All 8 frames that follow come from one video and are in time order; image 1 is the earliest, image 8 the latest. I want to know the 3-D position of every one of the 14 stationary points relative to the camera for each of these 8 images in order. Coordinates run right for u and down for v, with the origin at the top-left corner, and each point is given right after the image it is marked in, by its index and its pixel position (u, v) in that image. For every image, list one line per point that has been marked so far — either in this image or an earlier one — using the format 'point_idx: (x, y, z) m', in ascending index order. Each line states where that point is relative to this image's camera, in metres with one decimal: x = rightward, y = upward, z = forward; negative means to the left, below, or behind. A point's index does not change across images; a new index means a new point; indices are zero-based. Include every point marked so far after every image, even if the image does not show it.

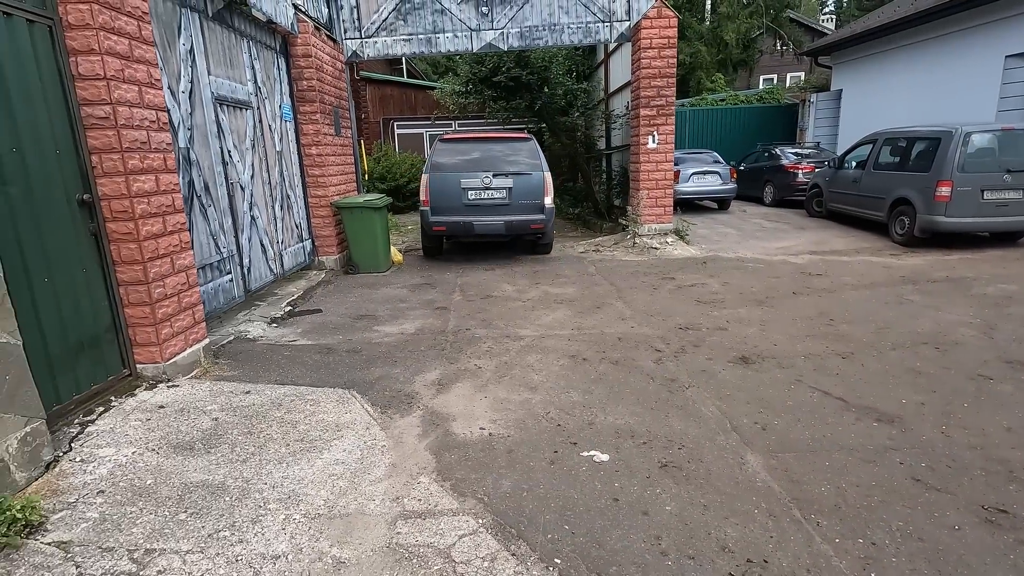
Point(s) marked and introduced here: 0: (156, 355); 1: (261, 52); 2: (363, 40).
0: (-2.6, -0.5, +3.9) m
1: (-3.2, +3.0, +6.8) m
2: (-2.6, +4.3, +9.1) m
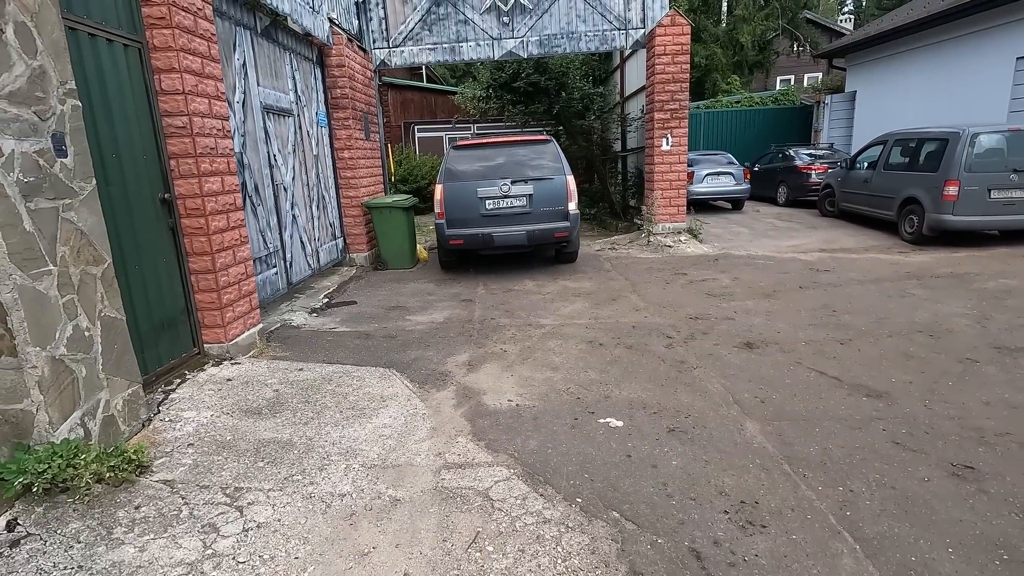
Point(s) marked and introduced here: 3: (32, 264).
0: (-2.4, -0.4, +4.4) m
1: (-2.9, +3.1, +7.3) m
2: (-2.2, +4.3, +9.7) m
3: (-2.4, +0.1, +2.7) m
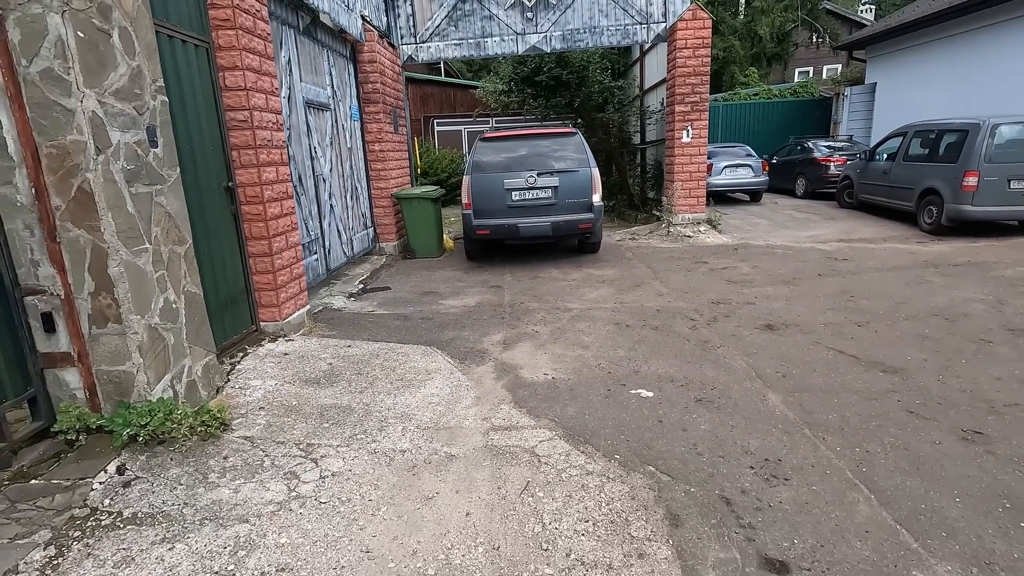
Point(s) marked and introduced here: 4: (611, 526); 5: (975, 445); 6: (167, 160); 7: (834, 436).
0: (-2.1, -0.2, +4.8) m
1: (-2.5, +3.3, +7.6) m
2: (-1.8, +4.5, +10.0) m
3: (-2.1, +0.3, +3.0) m
4: (+0.5, -1.1, +2.5) m
5: (+2.7, -0.9, +3.1) m
6: (-2.2, +0.8, +3.3) m
7: (+2.0, -0.9, +3.3) m
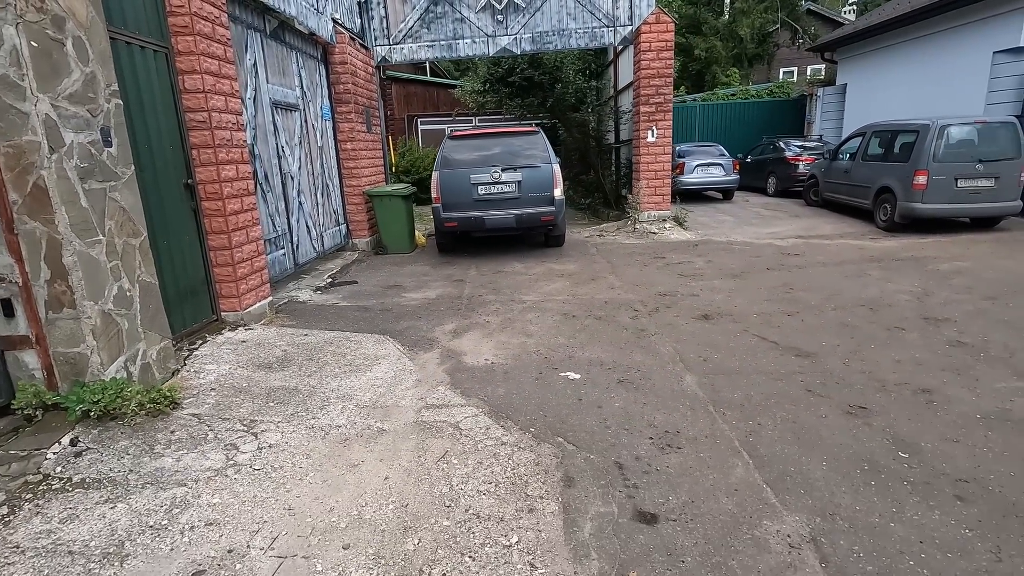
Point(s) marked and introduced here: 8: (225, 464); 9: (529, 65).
0: (-2.6, -0.2, +5.1) m
1: (-3.0, +3.3, +7.9) m
2: (-2.3, +4.6, +10.2) m
3: (-2.6, +0.3, +3.3) m
4: (0.0, -1.1, +2.8) m
5: (+2.2, -0.8, +3.4) m
6: (-2.6, +0.9, +3.6) m
7: (+1.5, -0.8, +3.6) m
8: (-1.6, -1.0, +3.1) m
9: (+0.4, +5.6, +13.3) m
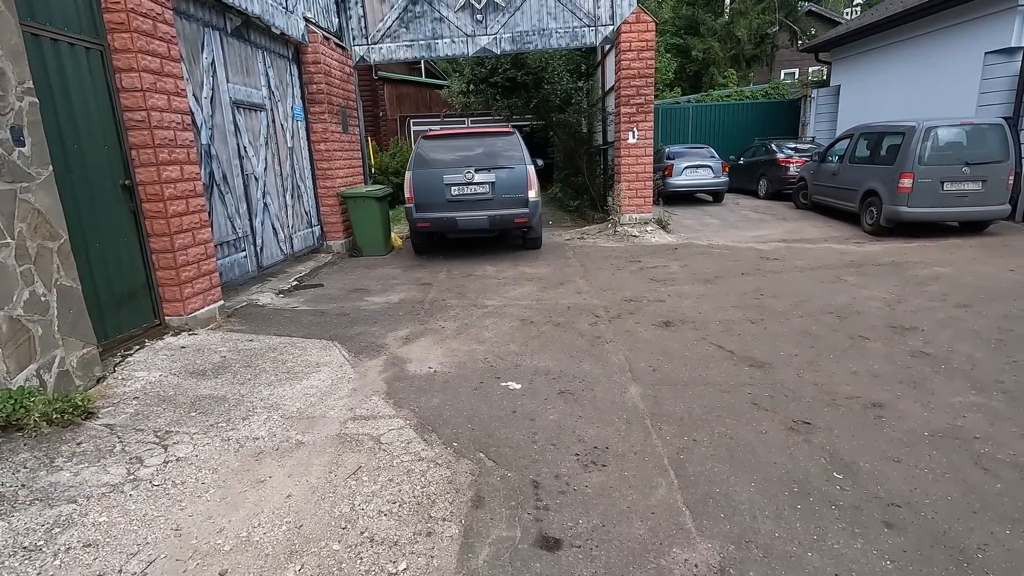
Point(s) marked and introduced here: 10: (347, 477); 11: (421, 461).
0: (-3.1, -0.2, +4.9) m
1: (-3.4, +3.3, +7.8) m
2: (-2.7, +4.6, +10.1) m
3: (-3.1, +0.3, +3.2) m
4: (-0.5, -1.1, +2.7) m
5: (+1.7, -0.9, +3.2) m
6: (-3.1, +0.8, +3.5) m
7: (+1.0, -0.9, +3.4) m
8: (-2.1, -1.0, +2.9) m
9: (+0.1, +5.5, +13.1) m
10: (-0.9, -1.0, +2.9) m
11: (-0.5, -1.0, +3.1) m
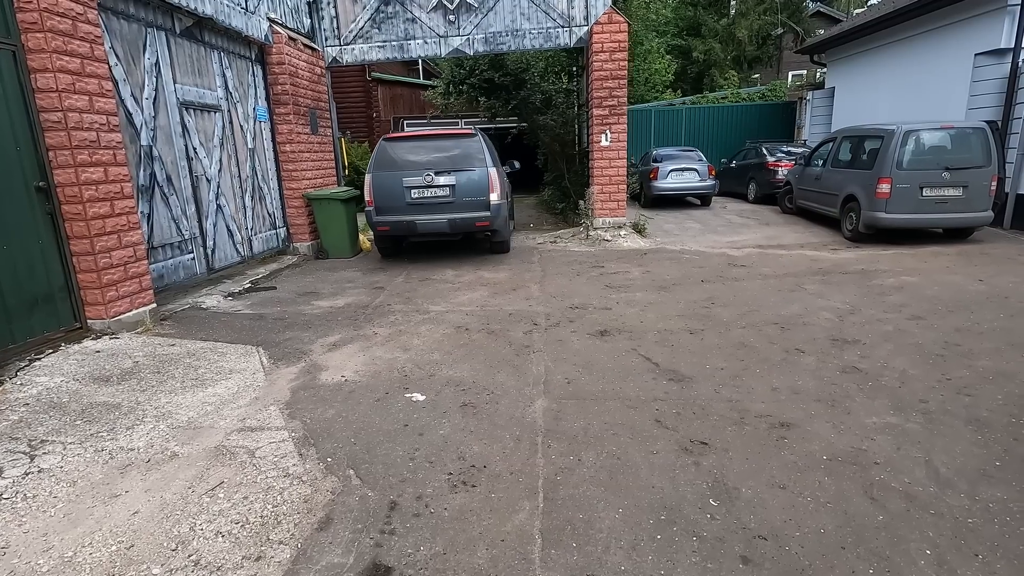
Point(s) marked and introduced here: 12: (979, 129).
0: (-3.7, -0.2, +4.9) m
1: (-4.0, +3.3, +7.7) m
2: (-3.2, +4.5, +10.0) m
3: (-3.8, +0.3, +3.1) m
4: (-1.2, -1.1, +2.5) m
5: (+1.0, -1.0, +3.1) m
6: (-3.8, +0.8, +3.4) m
7: (+0.3, -0.9, +3.2) m
8: (-2.8, -1.1, +2.8) m
9: (-0.4, +5.4, +13.0) m
10: (-1.6, -1.1, +2.8) m
11: (-1.2, -1.0, +2.9) m
12: (+7.4, +2.5, +8.5) m
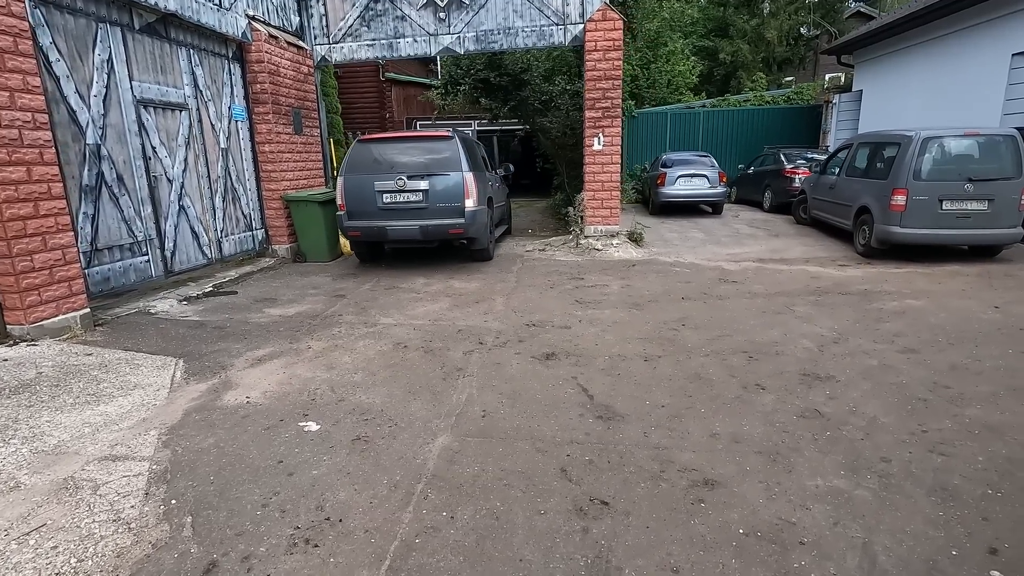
0: (-4.3, -0.3, +4.7) m
1: (-4.3, +3.2, +7.5) m
2: (-3.3, +4.5, +9.8) m
3: (-4.4, +0.2, +2.9) m
4: (-1.9, -1.2, +2.2) m
5: (+0.3, -1.1, +2.6) m
6: (-4.4, +0.8, +3.2) m
7: (-0.4, -1.1, +2.8) m
8: (-3.5, -1.1, +2.6) m
9: (-0.3, +5.2, +12.6) m
10: (-2.3, -1.2, +2.5) m
11: (-1.9, -1.1, +2.6) m
12: (+7.1, +2.2, +7.7) m
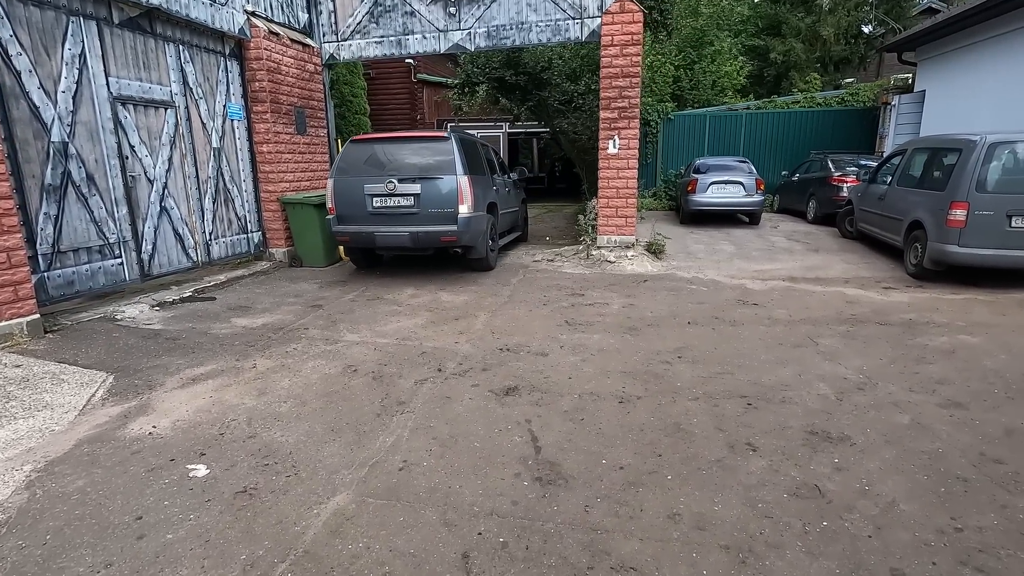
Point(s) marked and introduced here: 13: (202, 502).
0: (-4.6, -0.3, +4.4) m
1: (-4.3, +3.2, +7.3) m
2: (-3.1, +4.4, +9.5) m
3: (-4.9, +0.2, +2.7) m
4: (-2.5, -1.3, +1.8) m
5: (-0.2, -1.3, +2.0) m
6: (-4.8, +0.8, +3.0) m
7: (-0.9, -1.2, +2.2) m
8: (-4.0, -1.2, +2.3) m
9: (+0.2, +5.0, +12.0) m
10: (-2.9, -1.3, +2.1) m
11: (-2.4, -1.2, +2.2) m
12: (+7.1, +1.8, +6.5) m
13: (-1.6, -1.1, +2.8) m
